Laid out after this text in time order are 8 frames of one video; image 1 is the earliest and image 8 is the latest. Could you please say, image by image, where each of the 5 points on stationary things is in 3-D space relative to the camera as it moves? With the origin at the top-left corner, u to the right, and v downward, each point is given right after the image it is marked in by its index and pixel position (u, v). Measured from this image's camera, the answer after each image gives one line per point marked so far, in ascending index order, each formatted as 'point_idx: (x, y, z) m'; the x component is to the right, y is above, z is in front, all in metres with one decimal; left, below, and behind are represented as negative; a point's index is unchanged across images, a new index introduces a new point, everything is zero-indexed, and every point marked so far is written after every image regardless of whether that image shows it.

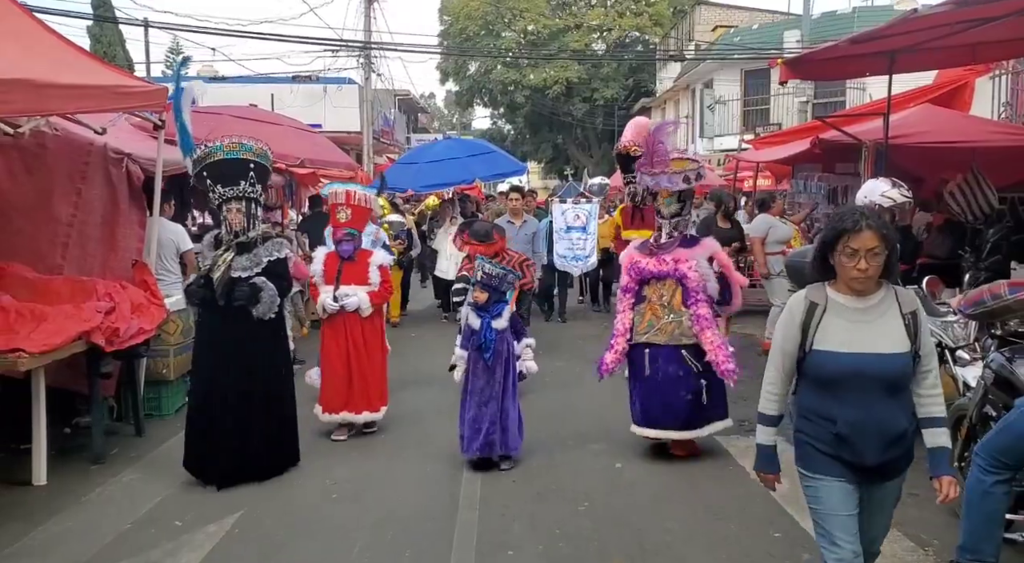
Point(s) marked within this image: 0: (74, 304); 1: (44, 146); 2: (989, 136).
0: (-2.8, -0.1, +5.4) m
1: (-3.4, +1.0, +6.1) m
2: (+4.4, +1.4, +7.7) m
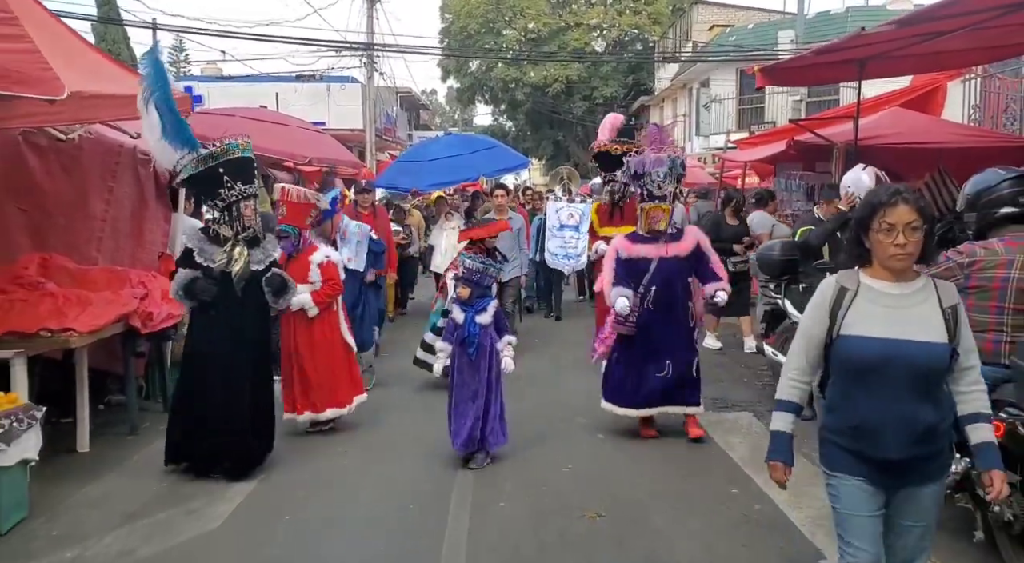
0: (-2.8, -0.1, +6.0) m
1: (-3.5, +1.1, +6.7) m
2: (+4.4, +1.4, +8.3) m
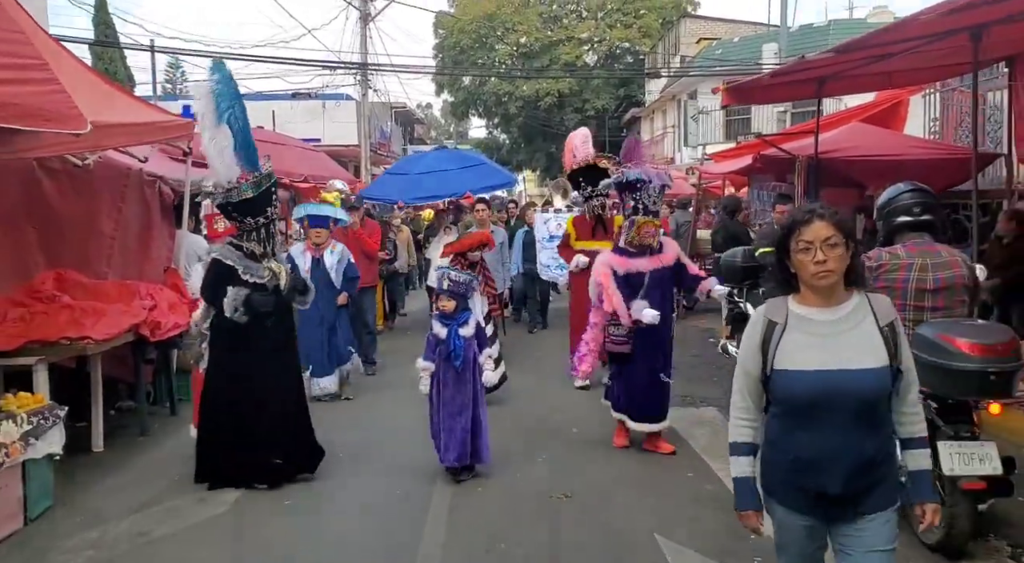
0: (-3.0, -0.2, +6.5) m
1: (-3.6, +1.0, +7.2) m
2: (+4.2, +1.4, +8.9) m
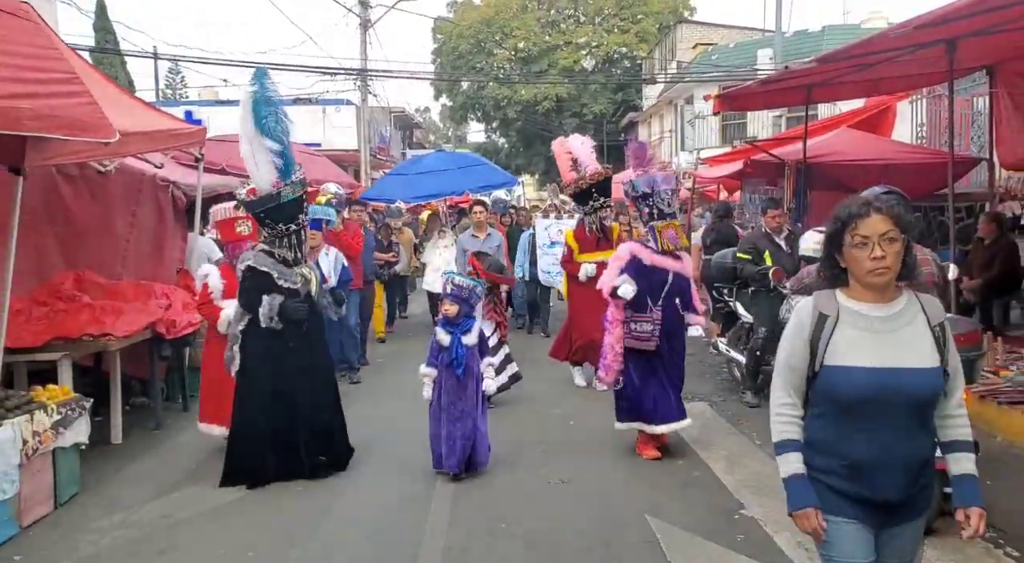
0: (-3.0, -0.2, +6.8) m
1: (-3.6, +0.9, +7.5) m
2: (+4.2, +1.4, +9.2) m
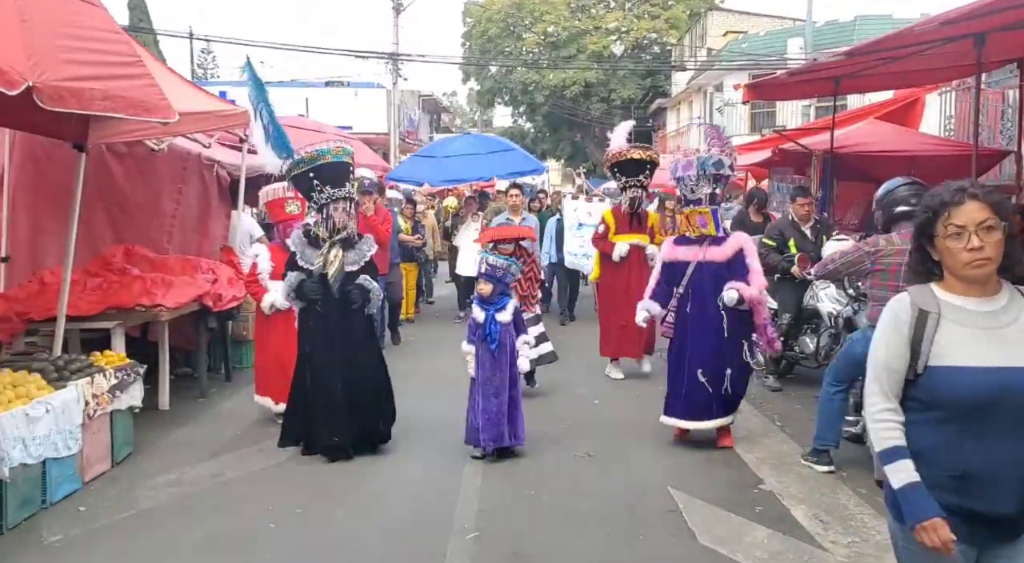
0: (-2.7, 0.0, +7.1) m
1: (-3.3, +1.2, +7.8) m
2: (+4.5, +1.5, +9.3) m
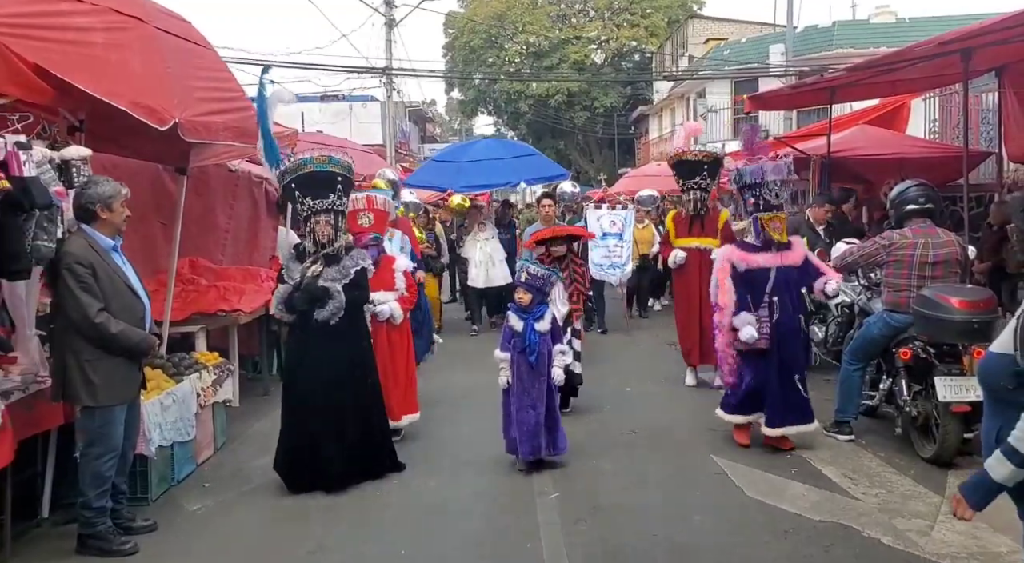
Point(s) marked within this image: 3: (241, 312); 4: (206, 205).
0: (-2.4, 0.0, +7.7) m
1: (-3.1, +1.1, +8.4) m
2: (+4.8, +1.6, +10.1) m
3: (-2.2, -0.3, +6.8) m
4: (-3.1, +0.8, +8.4) m
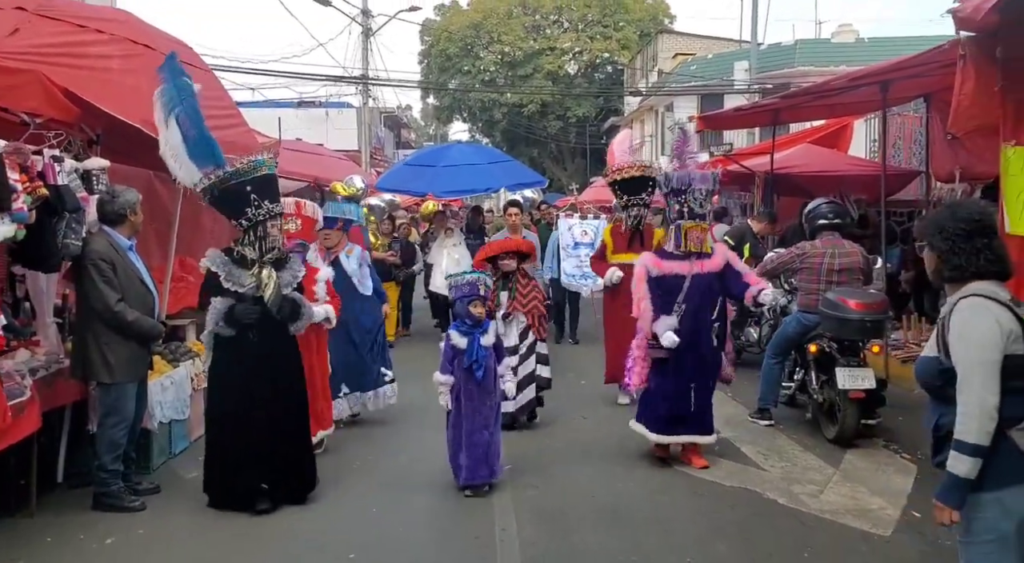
0: (-2.8, 0.0, +8.3) m
1: (-3.4, +1.1, +9.1) m
2: (+4.4, +1.5, +10.9) m
3: (-2.6, -0.2, +7.5) m
4: (-3.4, +0.8, +9.0) m
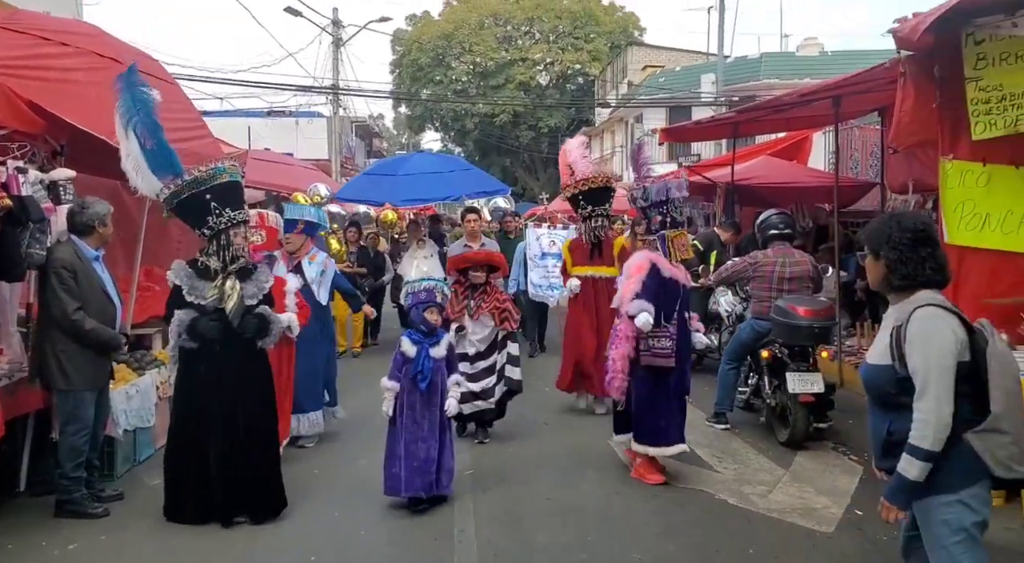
0: (-3.1, -0.1, +8.4) m
1: (-3.8, +1.0, +9.1) m
2: (+3.9, +1.4, +11.2) m
3: (-2.9, -0.3, +7.5) m
4: (-3.8, +0.7, +9.1) m
